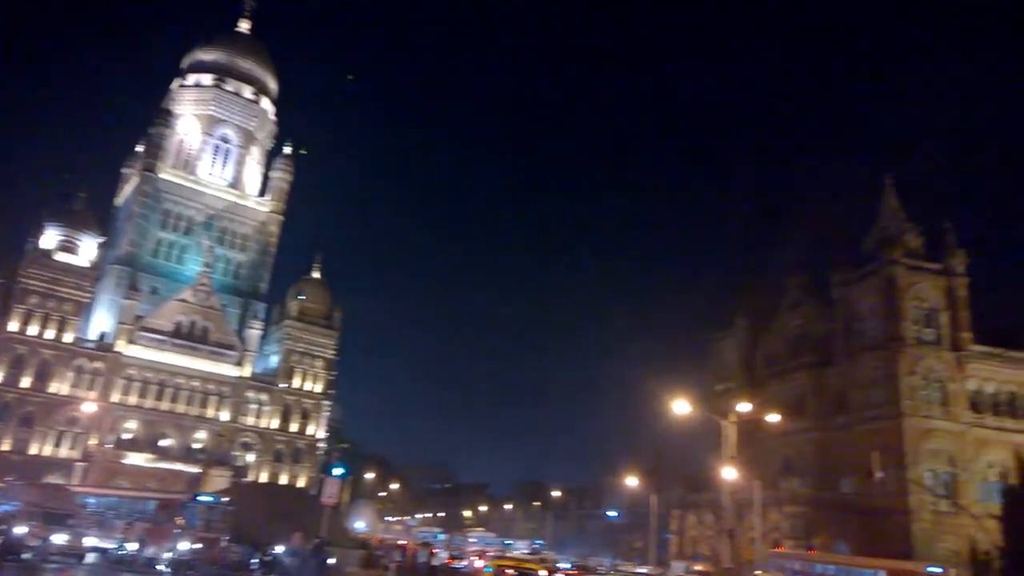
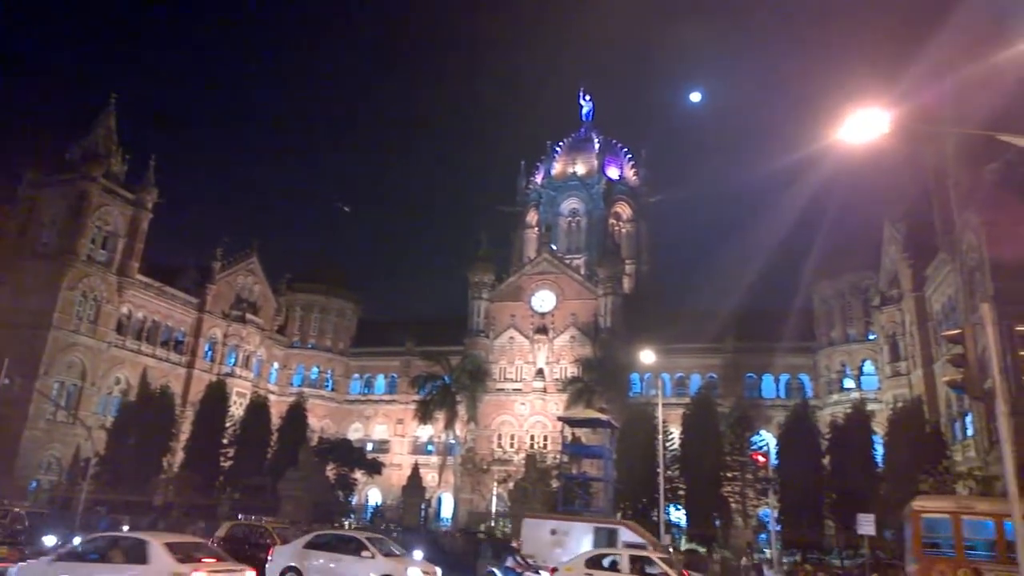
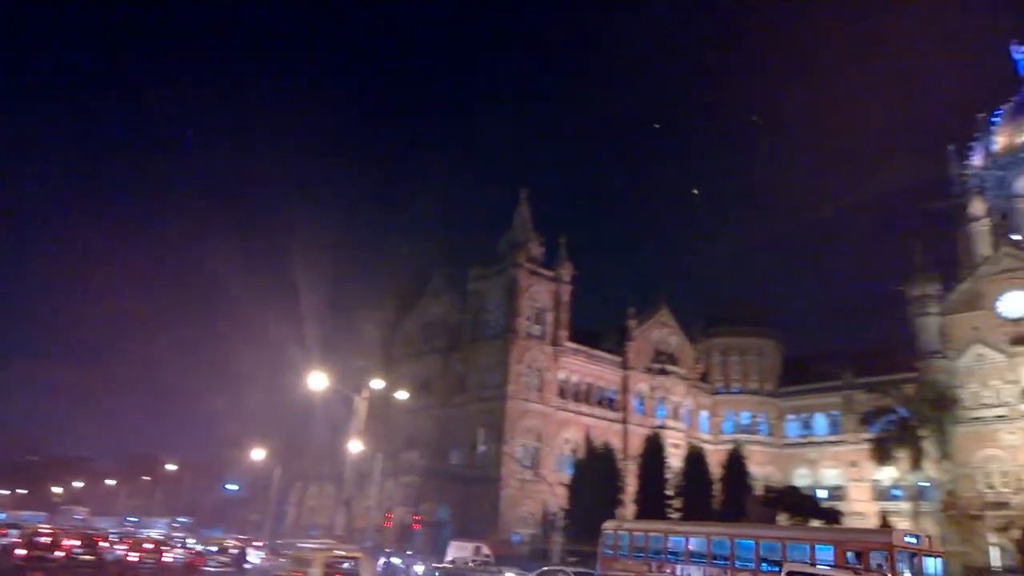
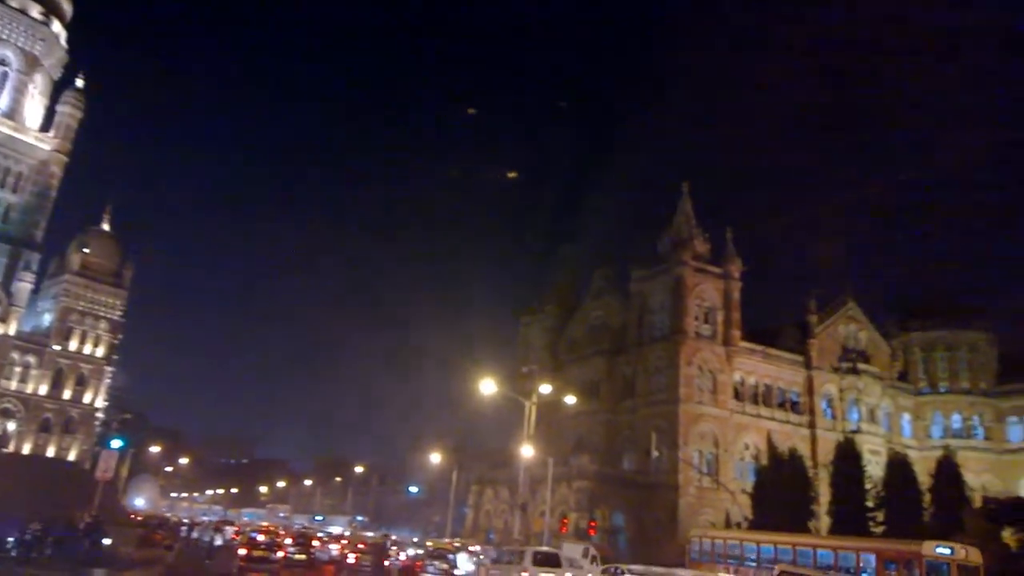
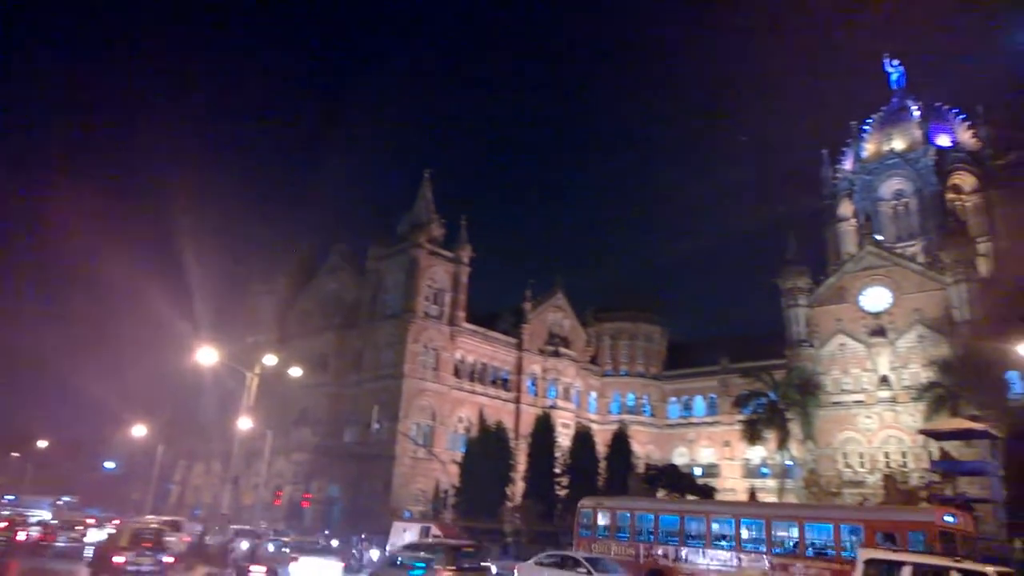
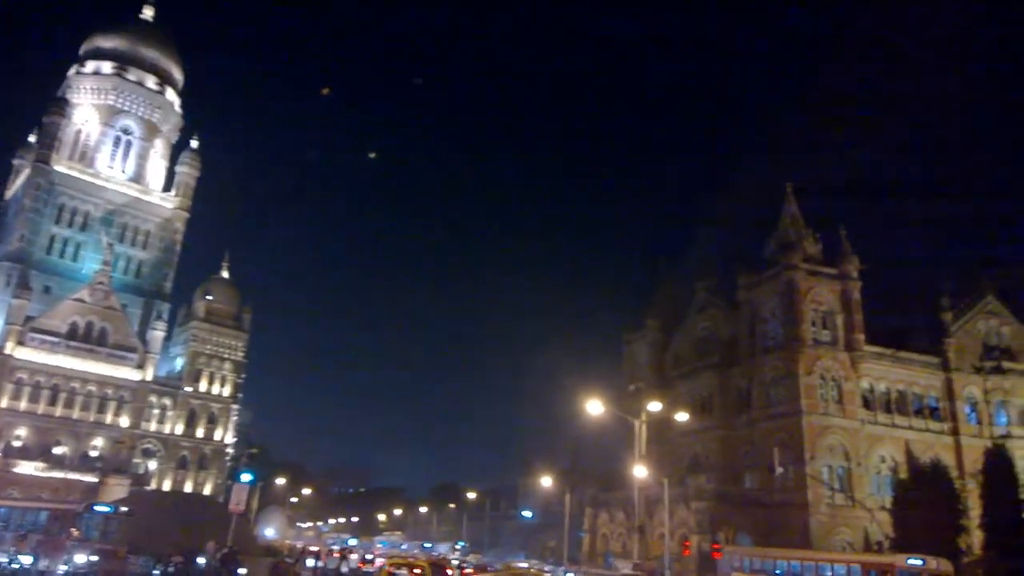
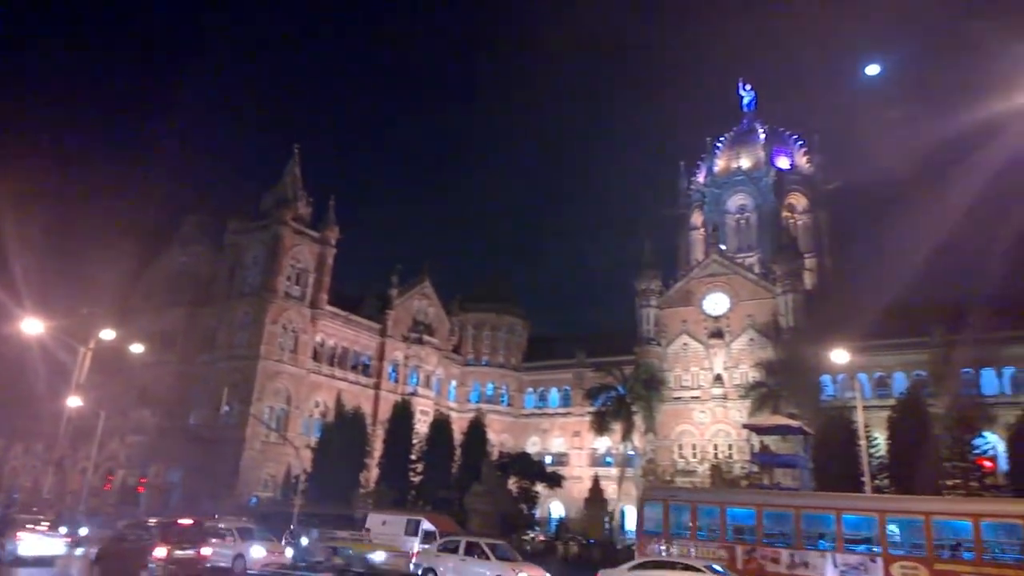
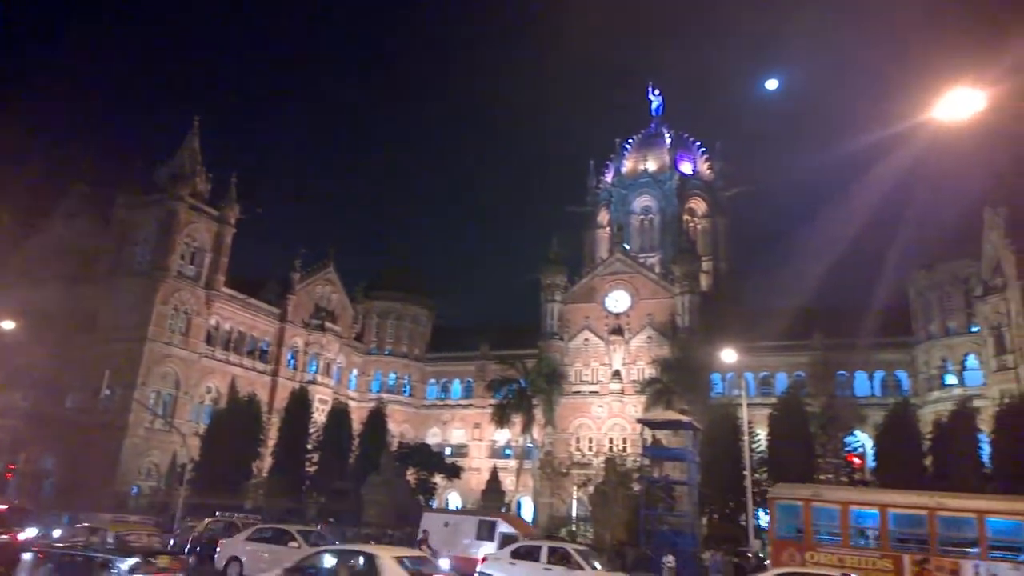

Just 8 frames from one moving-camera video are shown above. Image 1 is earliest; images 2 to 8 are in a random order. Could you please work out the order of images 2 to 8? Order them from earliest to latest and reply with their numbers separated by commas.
6, 4, 3, 5, 7, 8, 2
